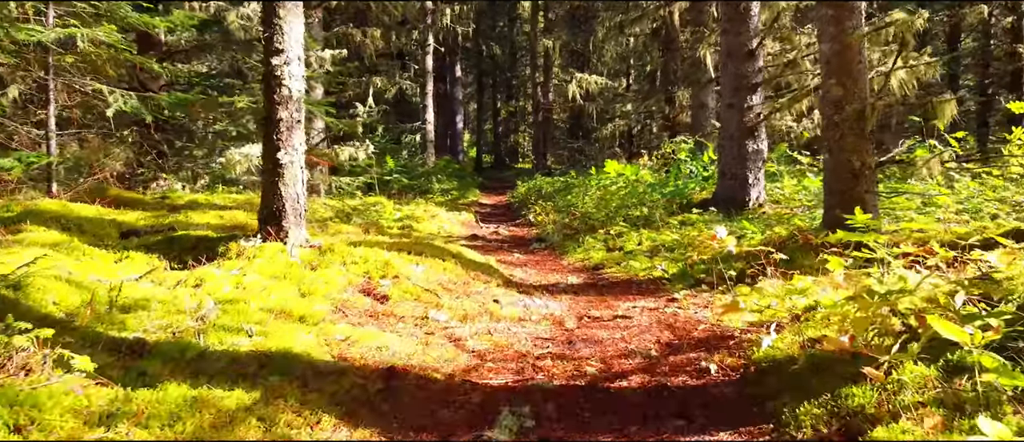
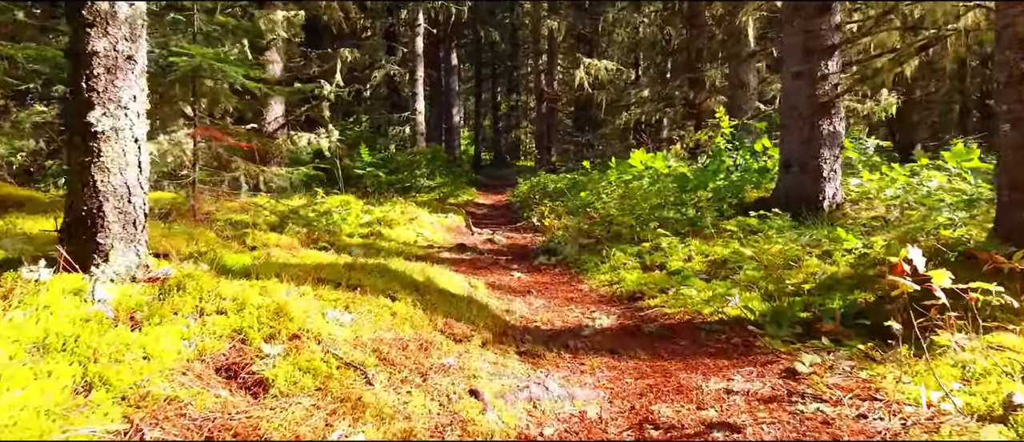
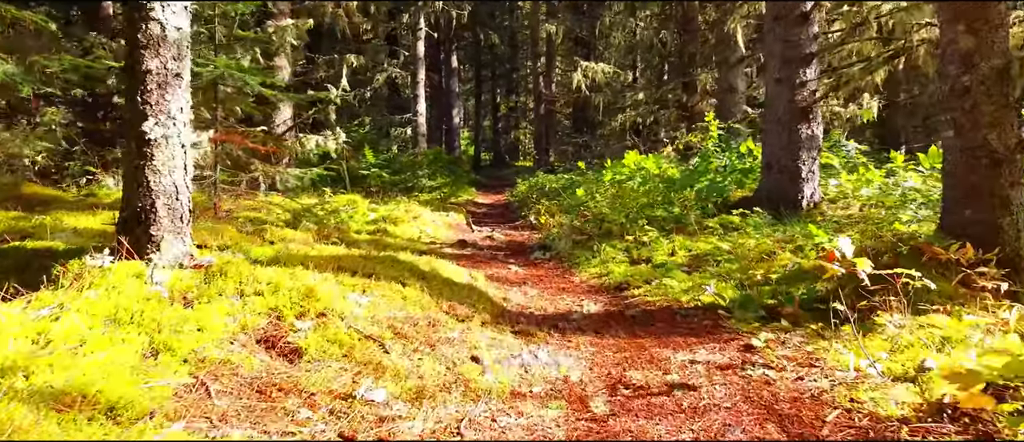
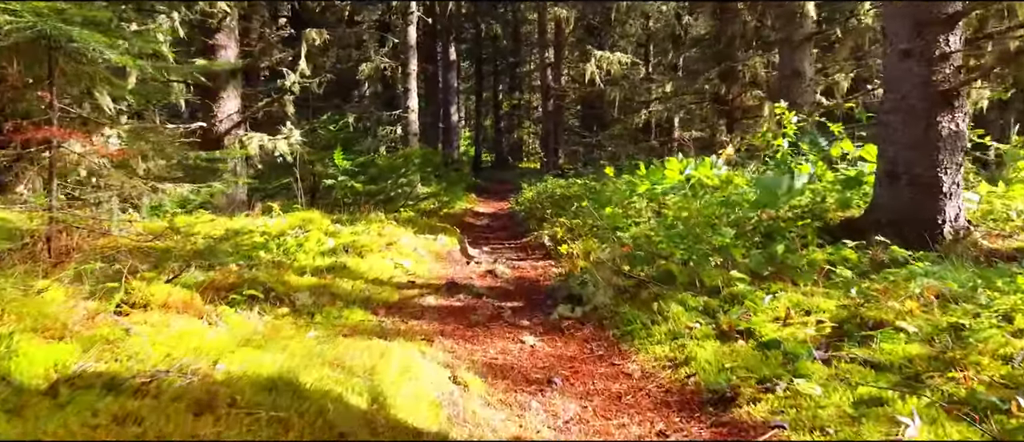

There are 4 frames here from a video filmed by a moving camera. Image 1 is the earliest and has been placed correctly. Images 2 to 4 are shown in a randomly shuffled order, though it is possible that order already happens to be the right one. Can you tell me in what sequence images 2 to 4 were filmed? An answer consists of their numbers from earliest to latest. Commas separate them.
3, 2, 4
